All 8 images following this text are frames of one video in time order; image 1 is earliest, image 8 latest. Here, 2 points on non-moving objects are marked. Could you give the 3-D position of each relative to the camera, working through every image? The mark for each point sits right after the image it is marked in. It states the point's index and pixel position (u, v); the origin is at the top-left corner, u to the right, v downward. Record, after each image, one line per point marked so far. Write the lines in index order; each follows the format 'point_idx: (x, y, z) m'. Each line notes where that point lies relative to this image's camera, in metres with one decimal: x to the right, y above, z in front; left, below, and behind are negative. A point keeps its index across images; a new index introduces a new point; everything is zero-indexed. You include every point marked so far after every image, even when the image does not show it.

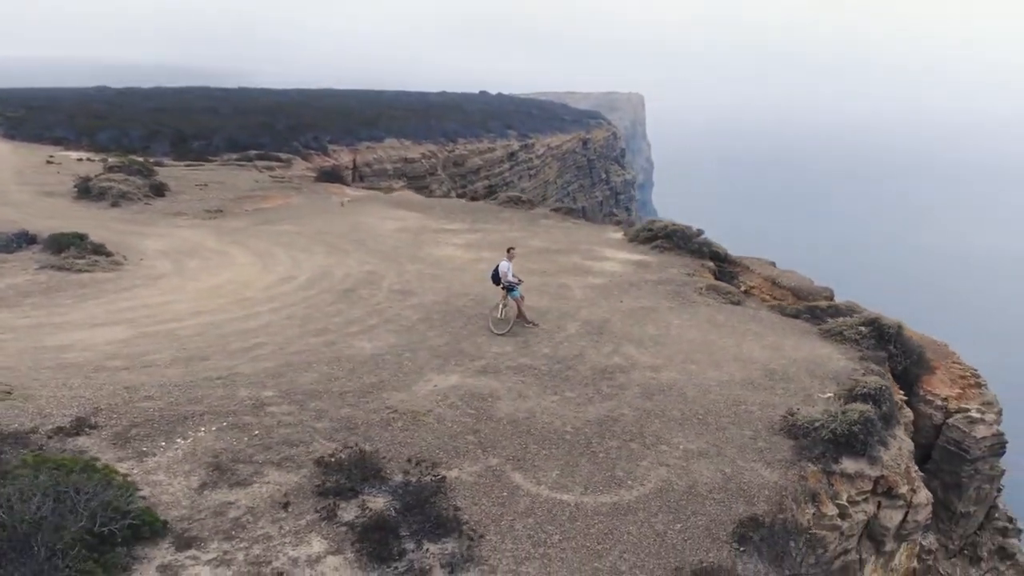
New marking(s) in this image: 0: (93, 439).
0: (-5.1, -1.8, +10.1) m
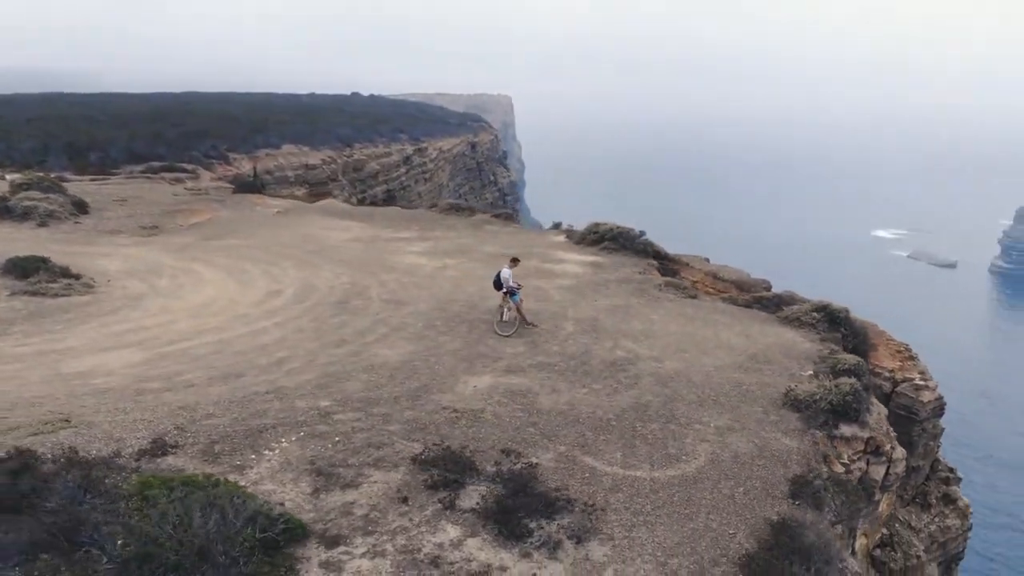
0: (-4.2, -2.1, +10.5) m
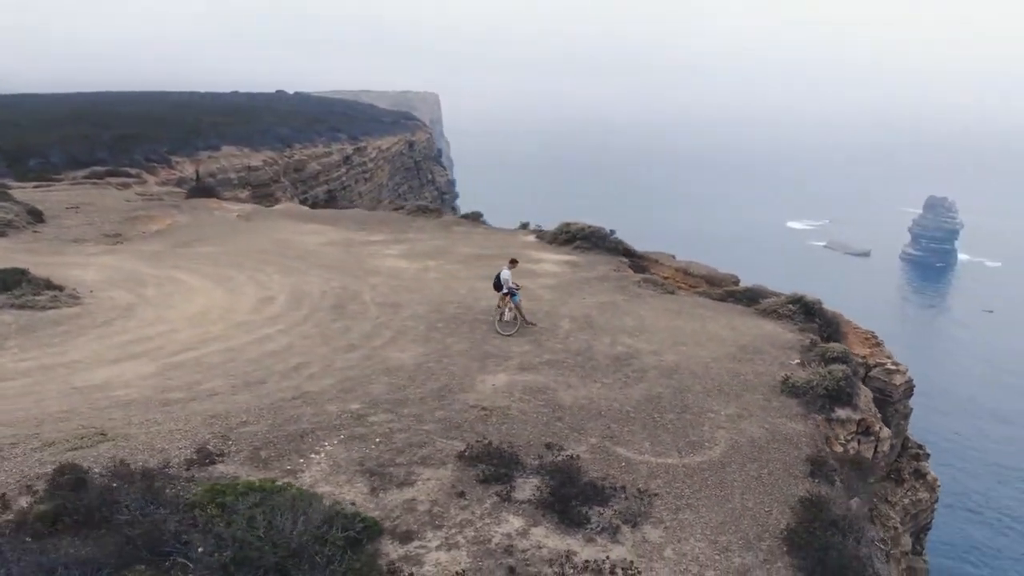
0: (-3.6, -2.3, +10.7) m
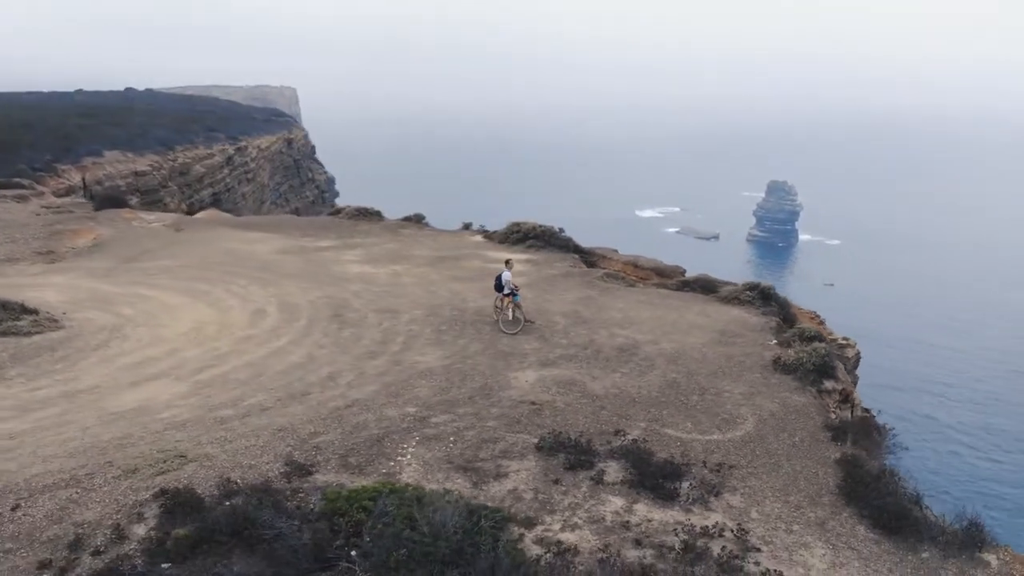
0: (-2.5, -2.5, +11.2) m
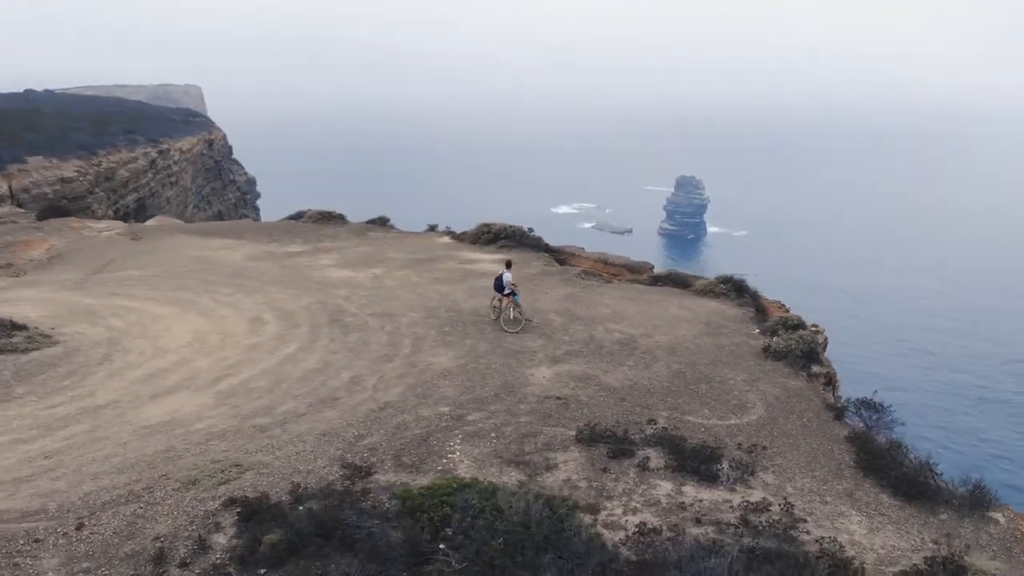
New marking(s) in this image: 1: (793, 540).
0: (-1.7, -2.6, +11.5) m
1: (+3.4, -3.0, +10.0) m
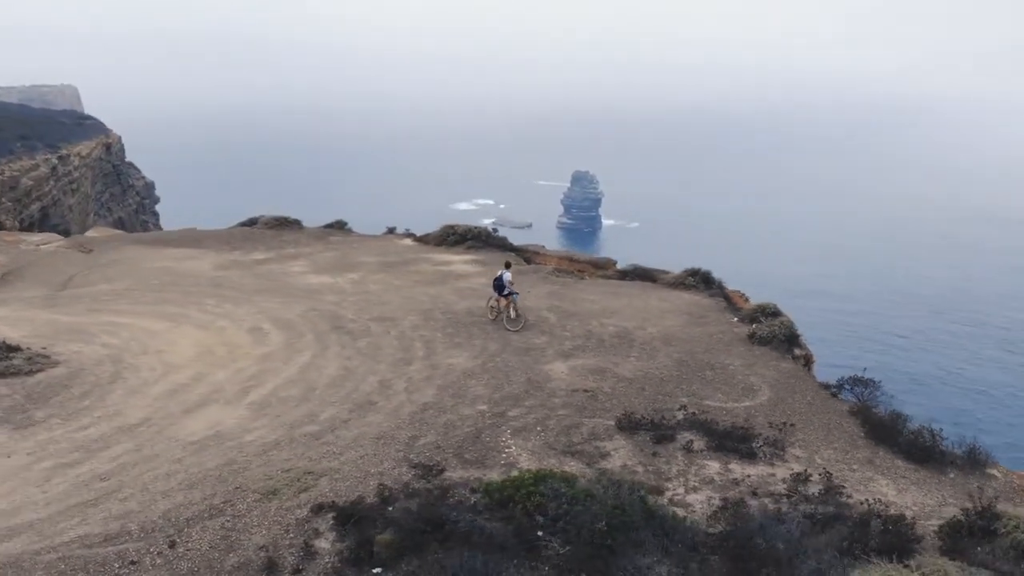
0: (-0.8, -2.7, +12.1) m
1: (+4.5, -2.9, +11.2) m
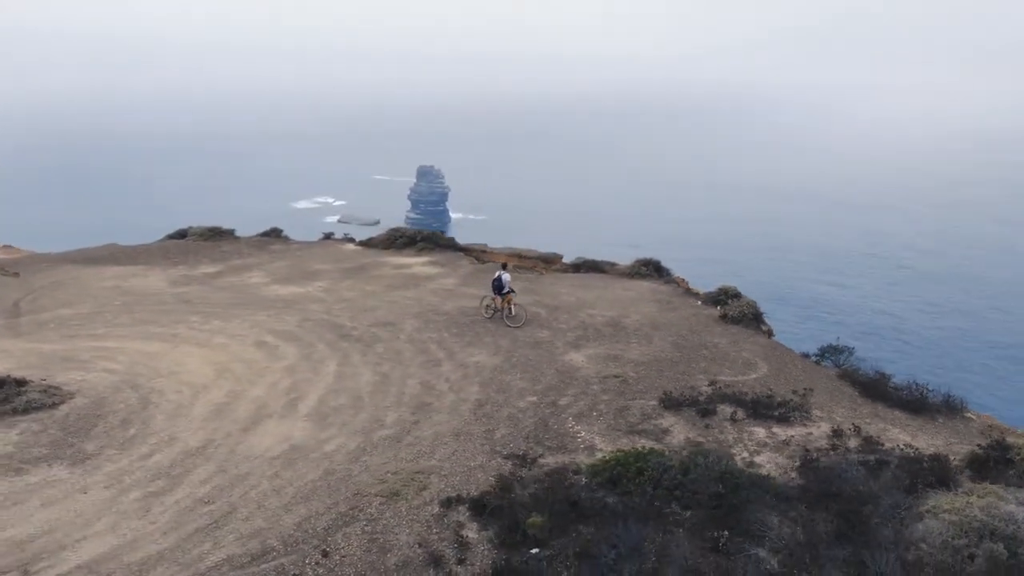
0: (+0.6, -2.7, +13.1) m
1: (+6.0, -2.6, +13.3) m
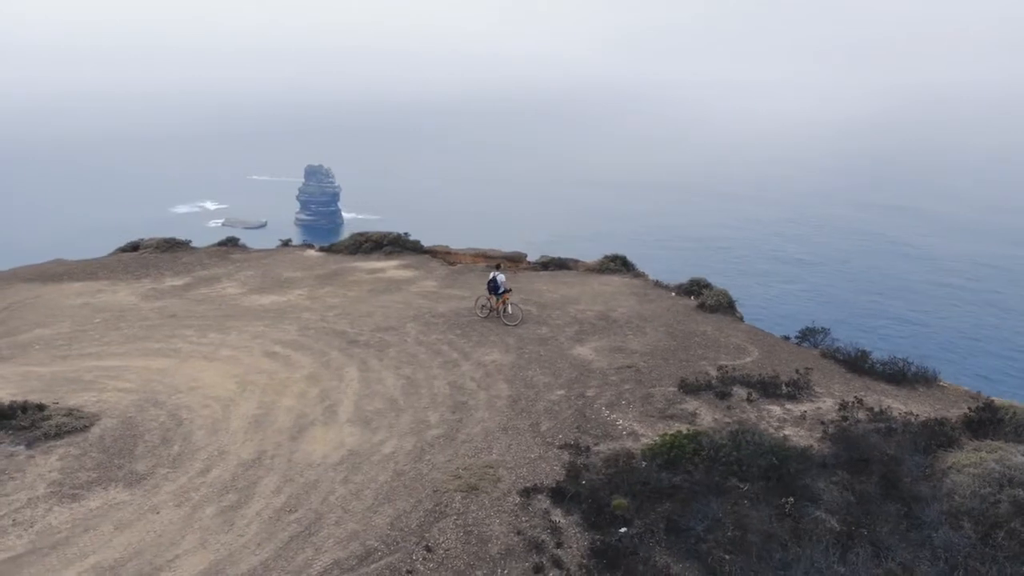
0: (+1.5, -2.7, +14.0) m
1: (+6.8, -2.4, +14.9) m
